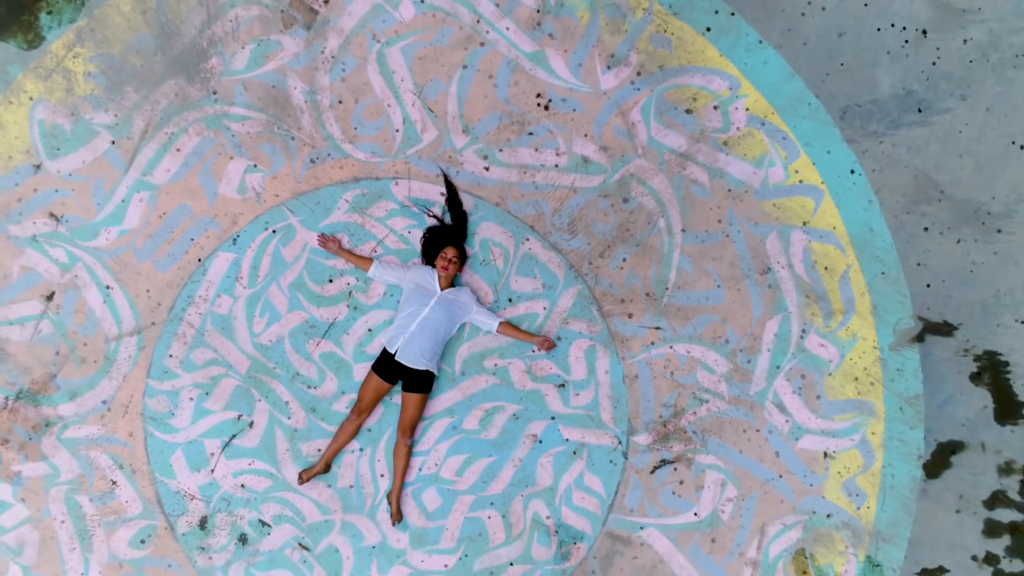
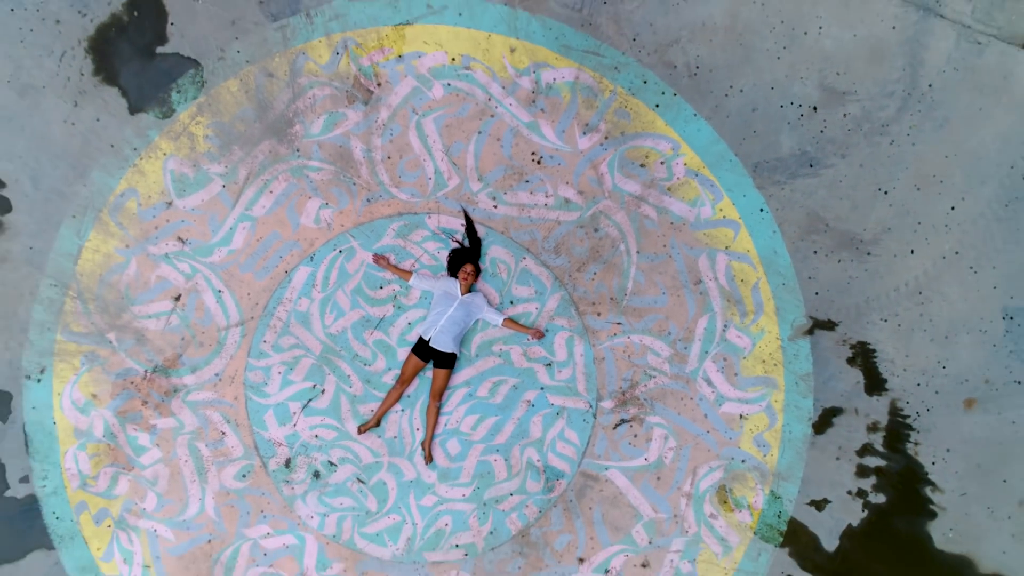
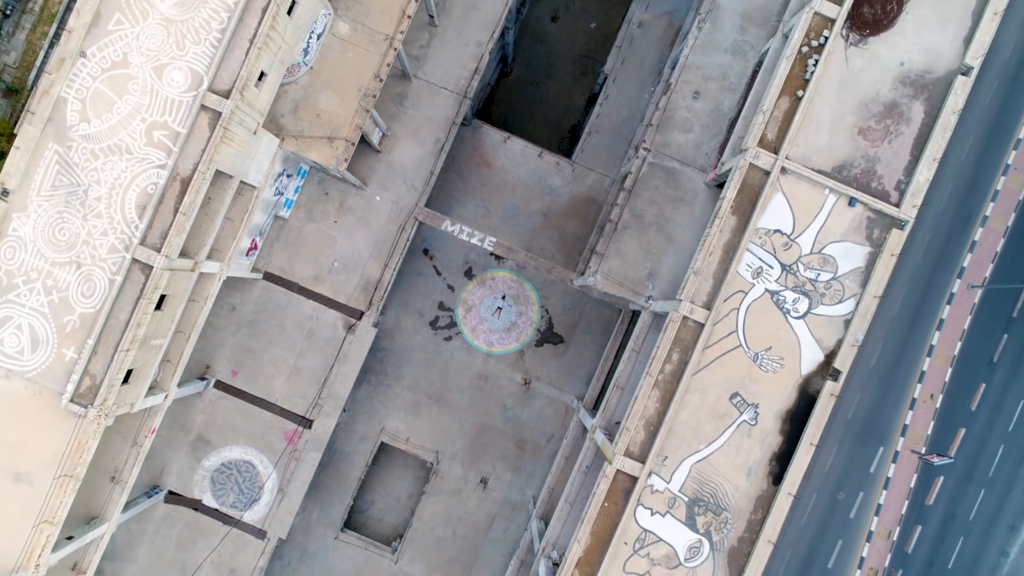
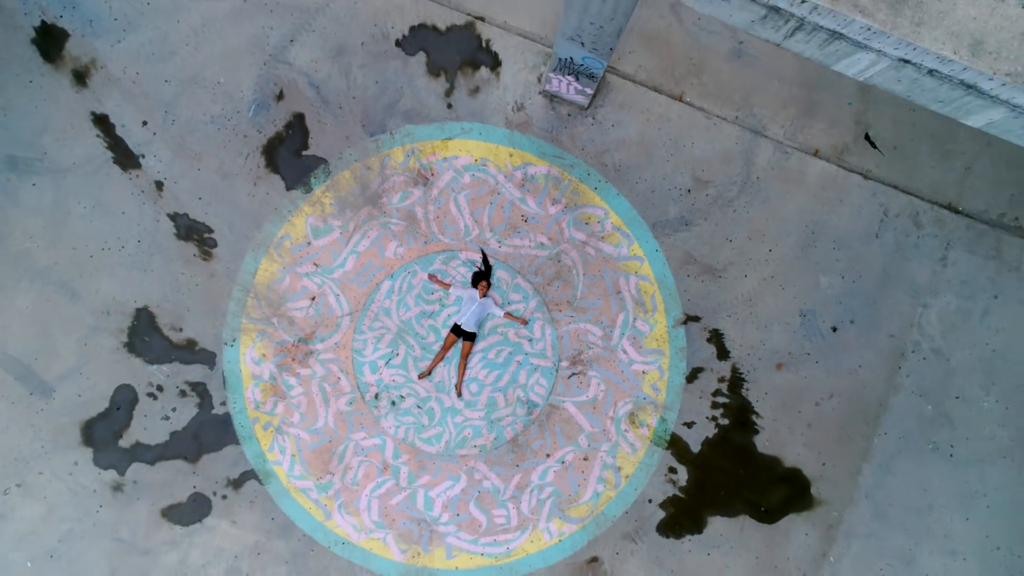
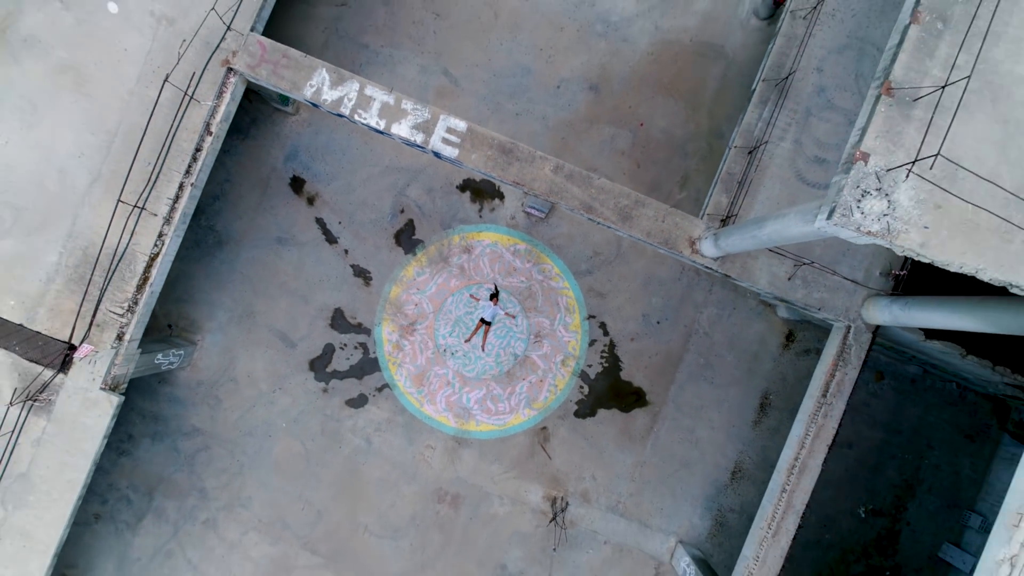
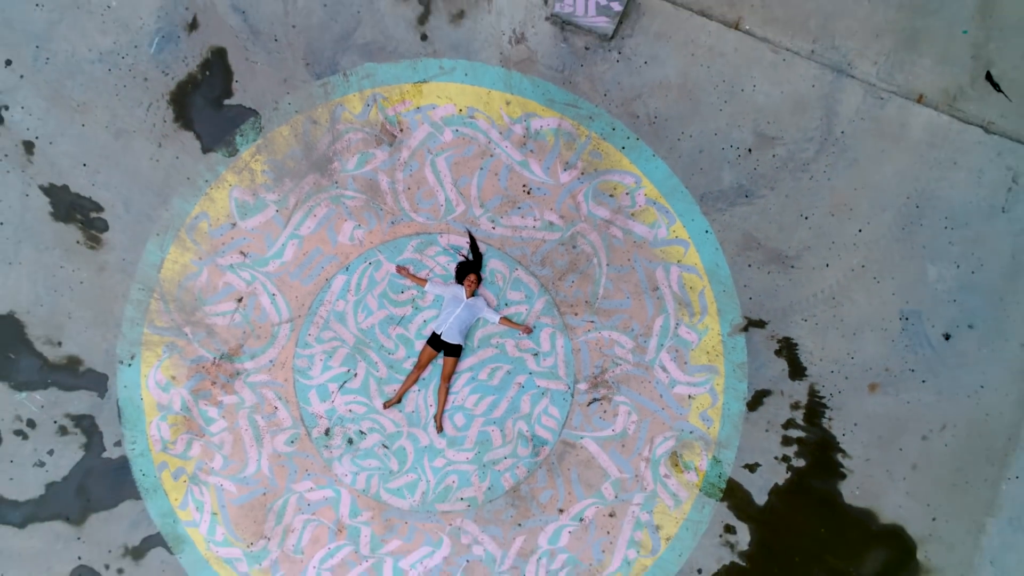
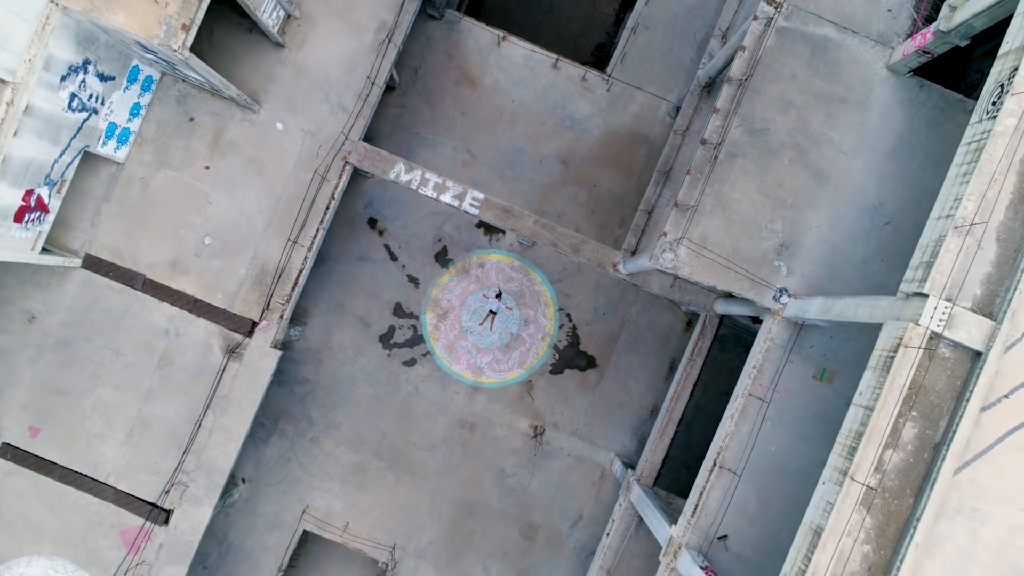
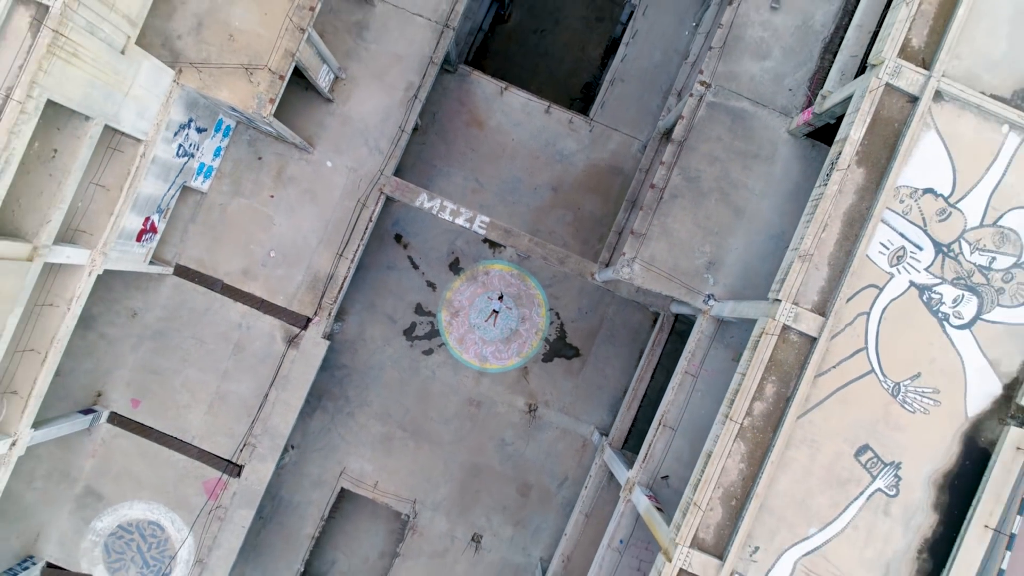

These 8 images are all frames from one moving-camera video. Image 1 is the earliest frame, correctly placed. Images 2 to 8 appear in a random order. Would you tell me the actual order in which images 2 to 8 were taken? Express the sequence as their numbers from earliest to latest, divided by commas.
2, 6, 4, 5, 7, 8, 3
